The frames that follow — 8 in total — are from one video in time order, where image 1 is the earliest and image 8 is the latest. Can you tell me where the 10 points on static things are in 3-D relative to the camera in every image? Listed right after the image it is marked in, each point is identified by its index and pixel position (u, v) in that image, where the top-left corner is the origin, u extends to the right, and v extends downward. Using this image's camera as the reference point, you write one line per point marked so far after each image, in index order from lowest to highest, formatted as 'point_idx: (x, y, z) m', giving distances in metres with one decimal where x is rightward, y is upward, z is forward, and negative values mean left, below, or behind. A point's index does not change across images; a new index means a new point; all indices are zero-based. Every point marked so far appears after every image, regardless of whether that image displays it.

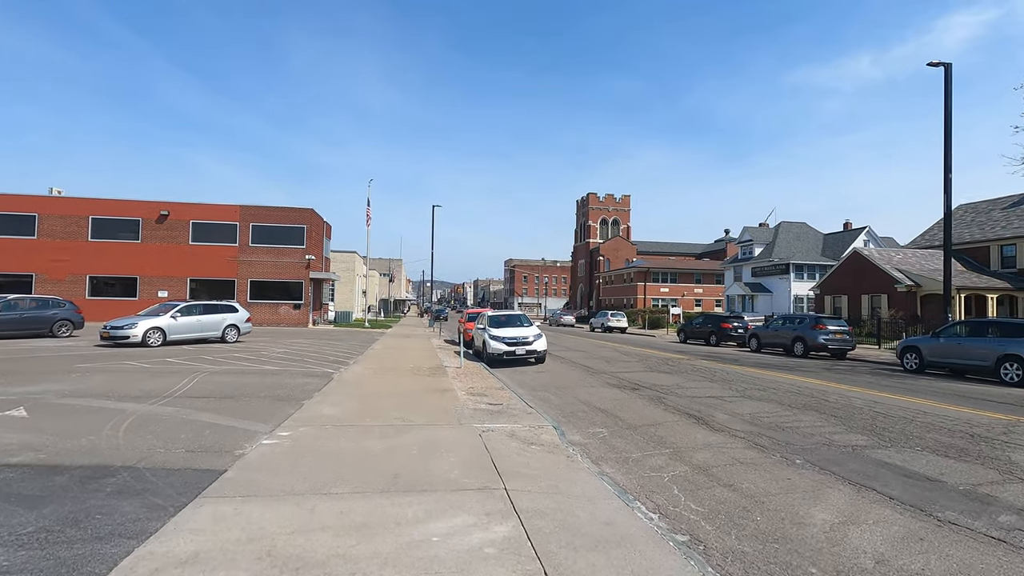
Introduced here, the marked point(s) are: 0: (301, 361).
0: (-6.4, -2.2, +16.2) m
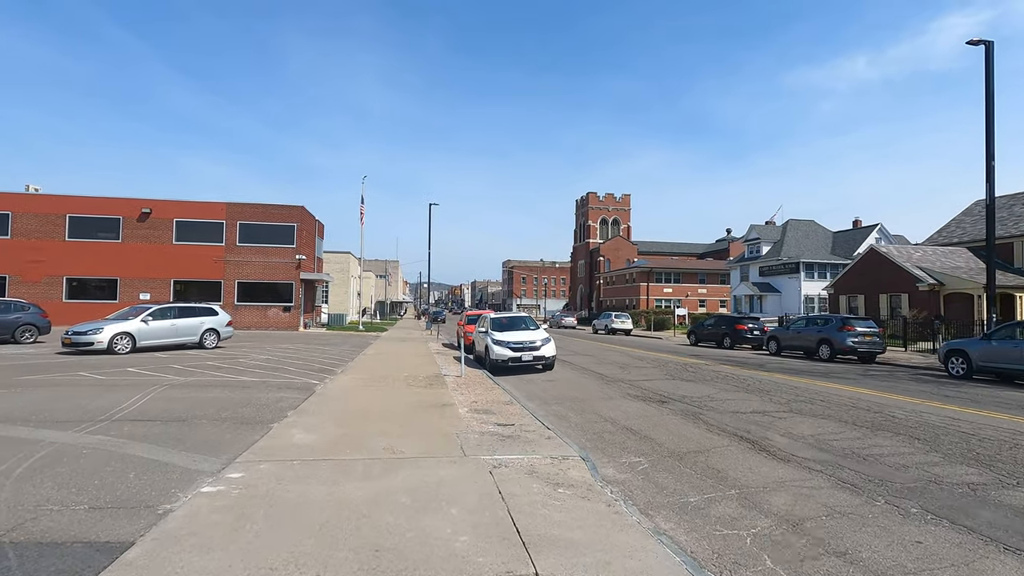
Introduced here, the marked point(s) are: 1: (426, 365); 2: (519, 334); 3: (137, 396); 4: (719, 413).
0: (-6.2, -2.2, +14.5) m
1: (-2.7, -2.4, +16.7) m
2: (+0.2, -1.4, +16.8) m
3: (-6.7, -1.9, +9.6) m
4: (+3.9, -2.3, +10.1) m
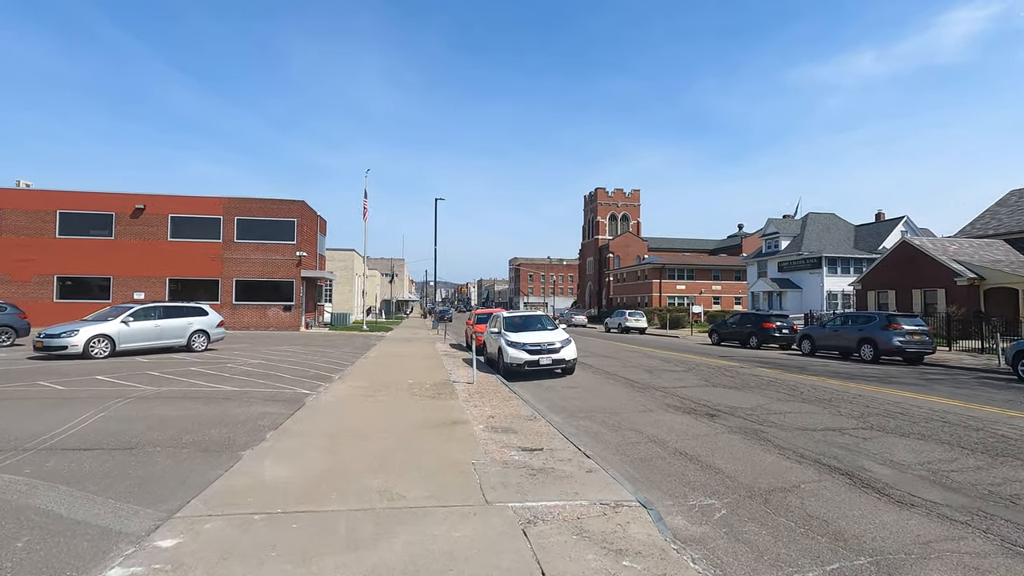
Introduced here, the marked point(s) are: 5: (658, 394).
0: (-5.8, -2.1, +12.9) m
1: (-2.2, -2.3, +15.1) m
2: (+0.6, -1.3, +15.2) m
3: (-6.3, -1.9, +8.0) m
4: (+4.3, -2.2, +8.4) m
5: (+3.2, -2.3, +11.7) m
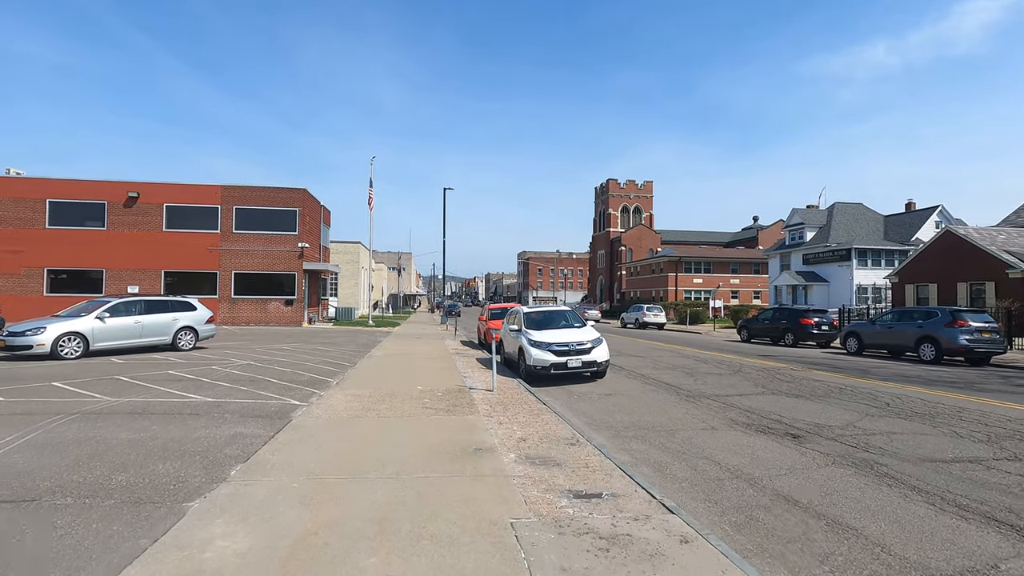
0: (-5.2, -1.9, +11.2) m
1: (-1.7, -2.1, +13.2) m
2: (+1.2, -1.1, +13.3) m
3: (-5.8, -1.7, +6.2) m
4: (+4.7, -2.1, +6.5) m
5: (+3.7, -2.2, +9.8) m
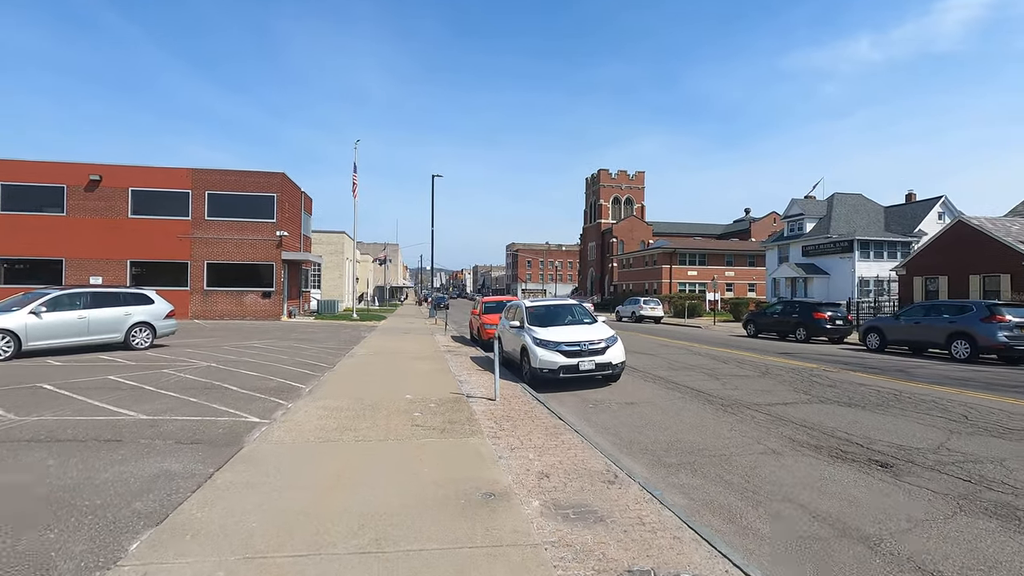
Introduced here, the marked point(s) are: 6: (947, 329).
0: (-5.1, -1.8, +9.3) m
1: (-1.6, -1.9, +11.5) m
2: (+1.3, -0.9, +11.6) m
3: (-5.6, -1.6, +4.4) m
4: (+4.9, -2.0, +4.9) m
5: (+3.9, -2.0, +8.2) m
6: (+13.5, -1.3, +16.7) m
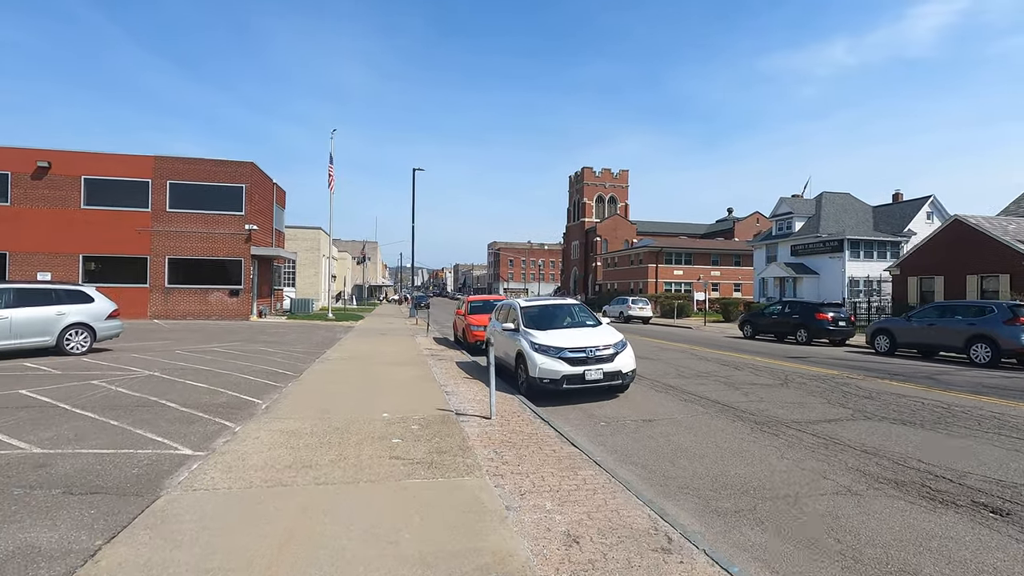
0: (-5.1, -1.7, +7.7) m
1: (-1.7, -1.9, +10.0) m
2: (+1.2, -0.9, +10.2) m
3: (-5.5, -1.6, +2.7) m
4: (+5.1, -2.0, +3.6) m
5: (+3.9, -2.0, +6.9) m
6: (+13.2, -1.3, +15.7) m
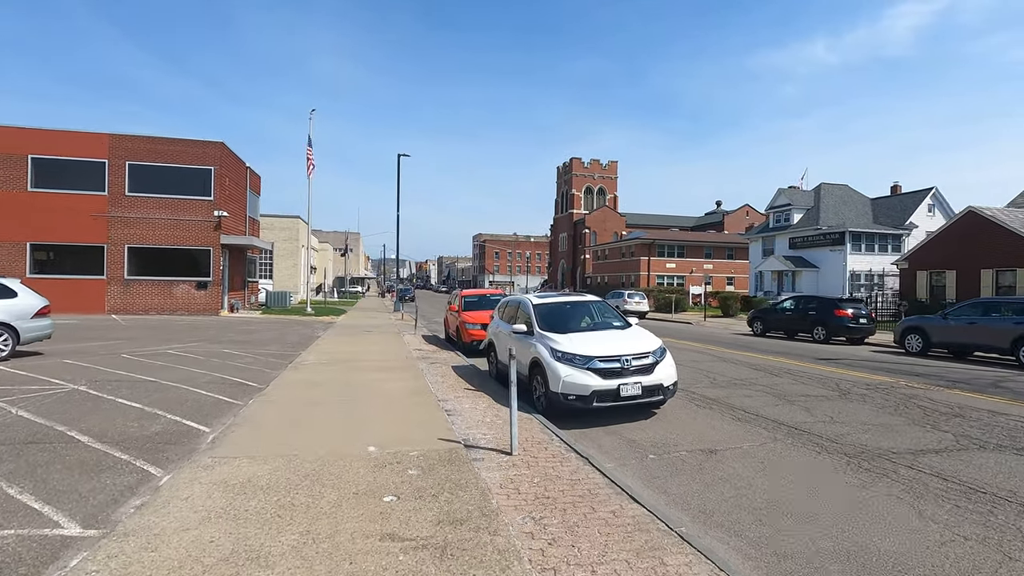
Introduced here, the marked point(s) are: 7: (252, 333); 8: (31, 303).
0: (-4.8, -1.6, +5.7) m
1: (-1.5, -1.8, +8.1) m
2: (+1.4, -0.8, +8.3) m
3: (-5.0, -1.6, +0.7) m
4: (+5.5, -2.0, +1.9) m
5: (+4.2, -2.0, +5.2) m
6: (+13.2, -1.1, +14.3) m
7: (-8.9, -1.6, +18.5) m
8: (-9.7, -0.3, +10.8) m
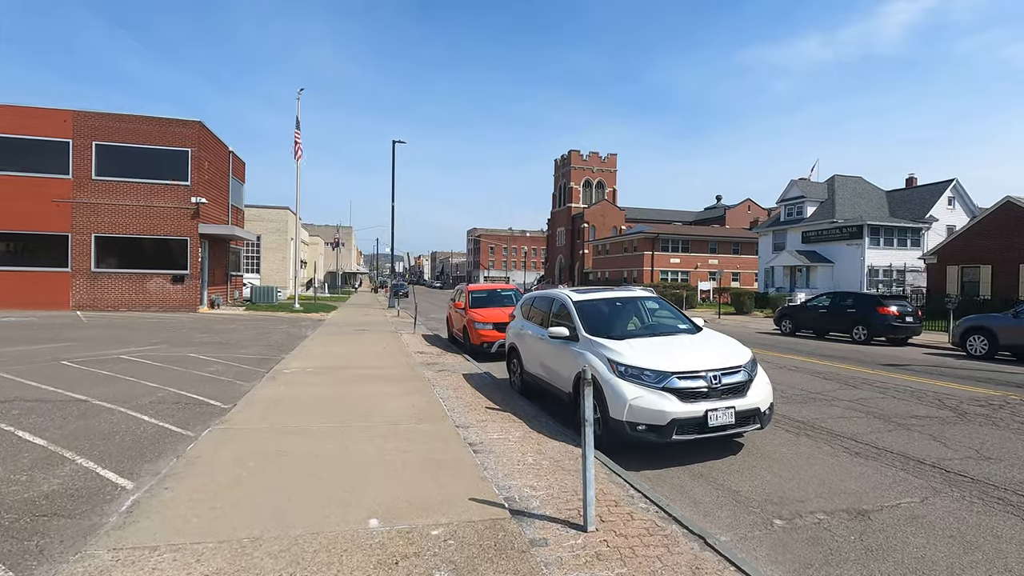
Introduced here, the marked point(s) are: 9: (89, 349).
0: (-4.3, -1.5, +3.6) m
1: (-1.0, -1.7, +6.0) m
2: (+1.9, -0.7, +6.3) m
3: (-4.4, -1.5, -1.4) m
4: (+6.1, -1.9, 0.0) m
5: (+4.8, -1.9, +3.2) m
6: (+13.7, -1.0, +12.4) m
7: (-8.5, -1.4, +16.3) m
8: (-9.2, -0.1, +8.6) m
9: (-9.0, -1.3, +11.4) m
